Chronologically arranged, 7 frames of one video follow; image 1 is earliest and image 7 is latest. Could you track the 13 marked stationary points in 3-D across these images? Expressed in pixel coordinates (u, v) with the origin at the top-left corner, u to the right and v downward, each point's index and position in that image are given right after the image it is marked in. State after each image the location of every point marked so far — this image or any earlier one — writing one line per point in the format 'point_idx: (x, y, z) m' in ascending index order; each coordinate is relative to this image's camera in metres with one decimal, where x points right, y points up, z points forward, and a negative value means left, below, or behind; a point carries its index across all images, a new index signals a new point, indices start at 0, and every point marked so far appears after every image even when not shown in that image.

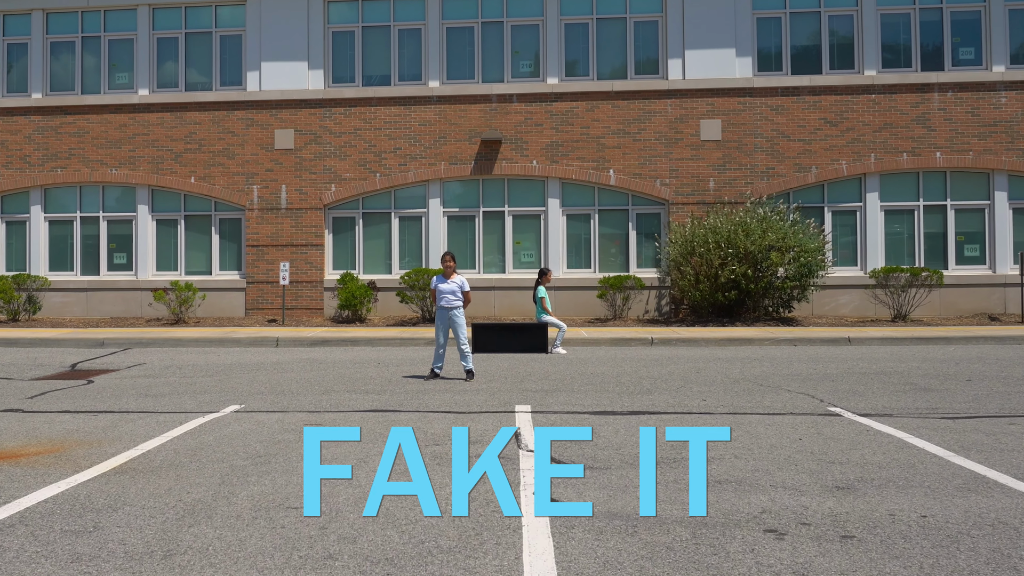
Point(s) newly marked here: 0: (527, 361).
0: (+0.2, -0.9, +16.1) m
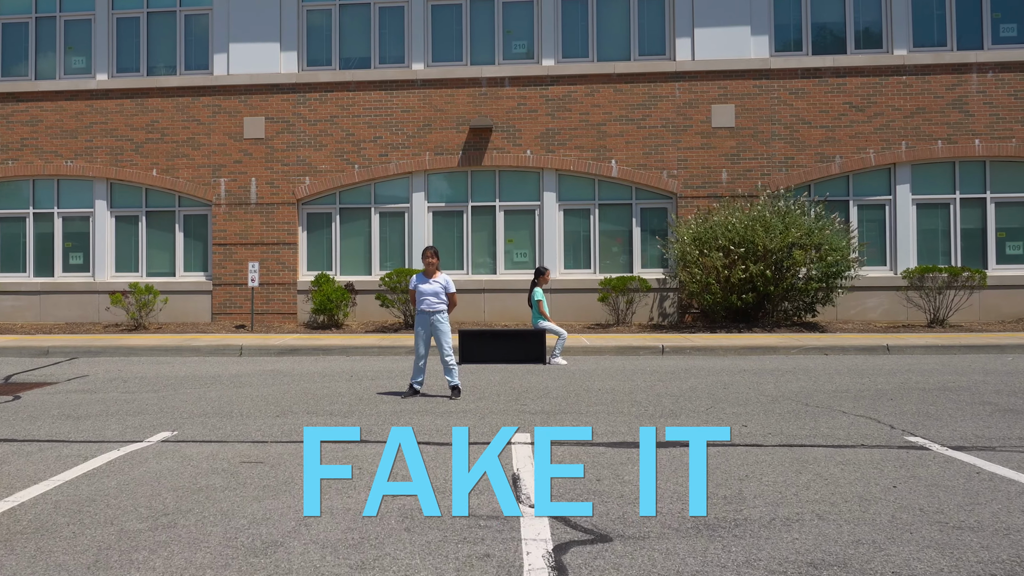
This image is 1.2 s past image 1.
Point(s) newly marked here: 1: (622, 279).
0: (+0.1, -1.0, +13.9) m
1: (+1.7, +0.1, +19.8) m
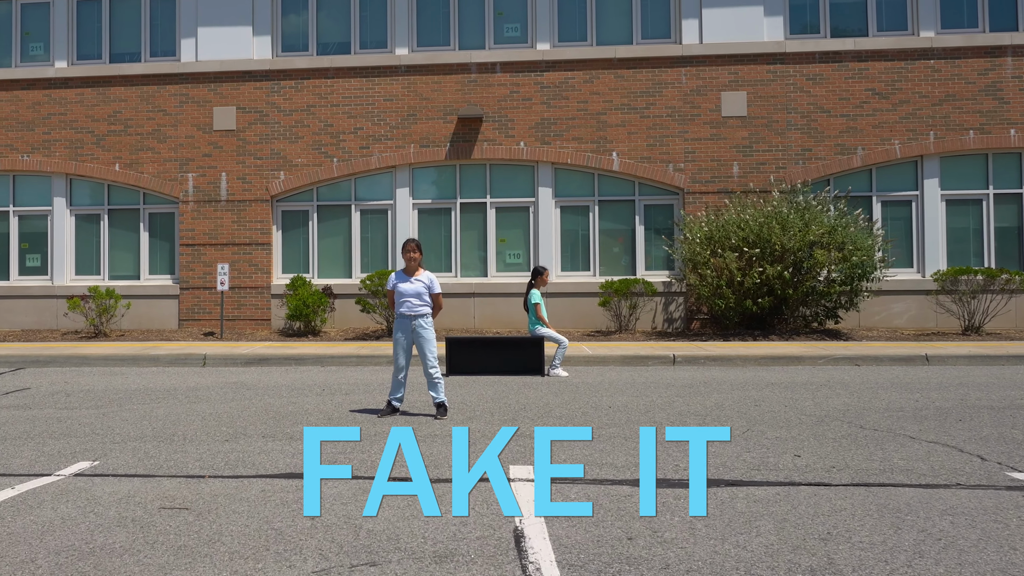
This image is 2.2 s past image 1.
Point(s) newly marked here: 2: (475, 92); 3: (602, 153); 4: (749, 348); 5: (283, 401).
0: (+0.1, -1.0, +12.2) m
1: (+1.6, +0.1, +18.1) m
2: (-0.6, +3.0, +19.7) m
3: (+1.3, +2.0, +19.1) m
4: (+2.9, -0.7, +15.9) m
5: (-2.2, -1.1, +12.1) m
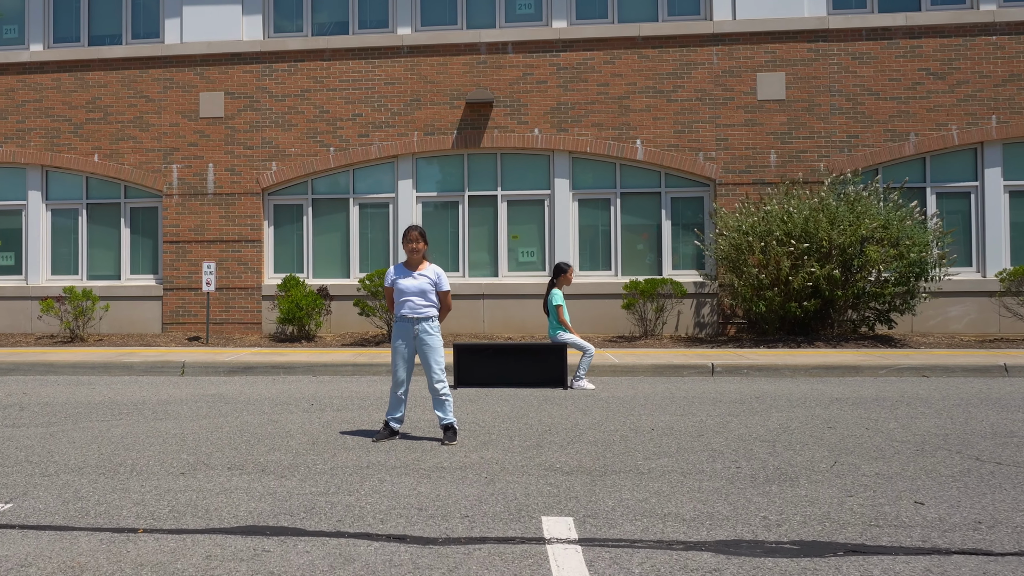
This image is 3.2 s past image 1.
0: (+0.2, -1.0, +10.5) m
1: (+1.8, +0.1, +16.4) m
2: (-0.4, +3.0, +17.9) m
3: (+1.5, +2.0, +17.4) m
4: (+3.1, -0.7, +14.1) m
5: (-2.0, -1.1, +10.3) m
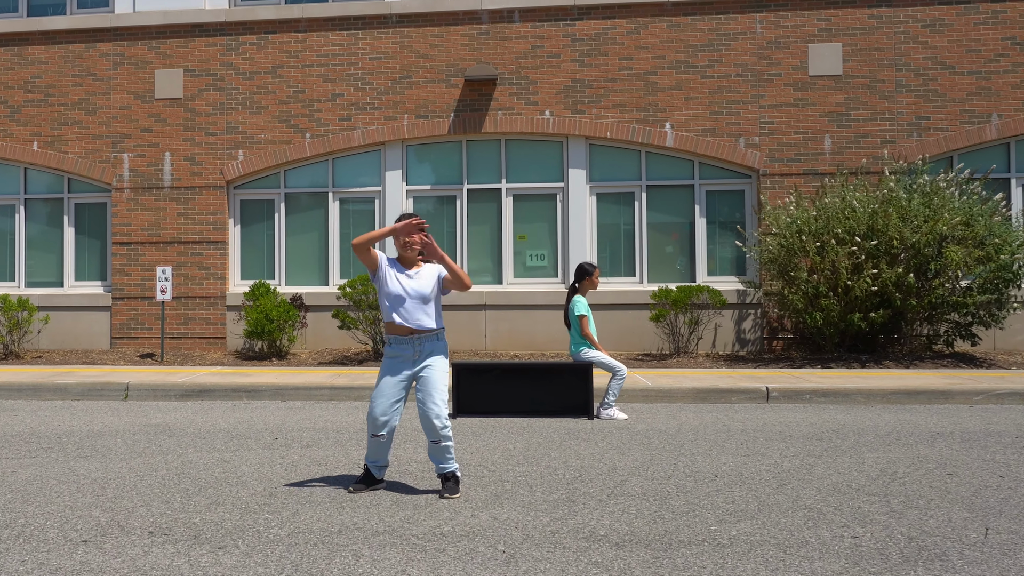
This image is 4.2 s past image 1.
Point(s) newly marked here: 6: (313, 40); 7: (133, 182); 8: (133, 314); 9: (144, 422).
0: (+0.4, -1.0, +7.8) m
1: (+1.8, 0.0, +13.8) m
2: (-0.3, +2.9, +15.4) m
3: (+1.6, +1.9, +14.8) m
4: (+3.2, -0.8, +11.5) m
5: (-1.8, -1.1, +7.7) m
6: (-2.5, +3.1, +15.9) m
7: (-4.8, +1.4, +16.3) m
8: (-4.8, -0.3, +16.4) m
9: (-3.0, -1.1, +10.4) m
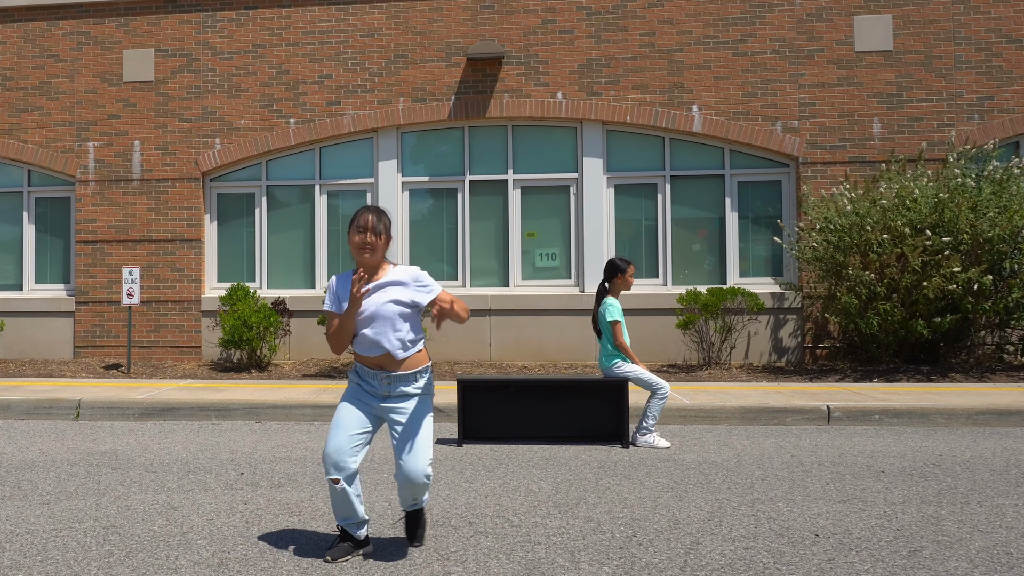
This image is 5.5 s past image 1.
0: (+0.5, -1.0, +6.2) m
1: (+1.9, -0.1, +12.2) m
2: (-0.2, +2.8, +13.8) m
3: (+1.7, +1.8, +13.2) m
4: (+3.3, -0.8, +9.9) m
5: (-1.7, -1.0, +6.0) m
6: (-2.4, +3.0, +14.3) m
7: (-4.7, +1.3, +14.7) m
8: (-4.8, -0.4, +14.7) m
9: (-2.9, -1.1, +8.8) m
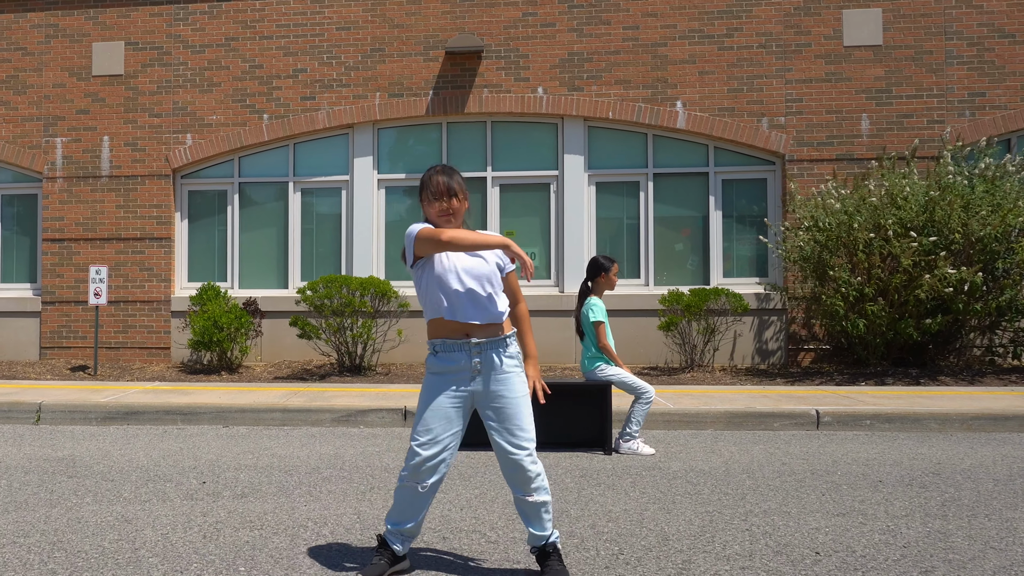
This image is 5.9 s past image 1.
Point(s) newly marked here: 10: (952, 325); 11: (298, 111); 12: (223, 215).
0: (+0.4, -0.9, +5.8) m
1: (+1.7, -0.1, +11.8) m
2: (-0.4, +2.8, +13.4) m
3: (+1.5, +1.8, +12.9) m
4: (+3.1, -0.8, +9.6) m
5: (-1.8, -1.0, +5.6) m
6: (-2.6, +3.0, +13.9) m
7: (-5.0, +1.3, +14.2) m
8: (-5.0, -0.4, +14.3) m
9: (-3.0, -1.1, +8.4) m
10: (+3.8, -0.3, +11.0) m
11: (-2.3, +1.9, +13.8) m
12: (-3.2, +0.8, +14.3) m
